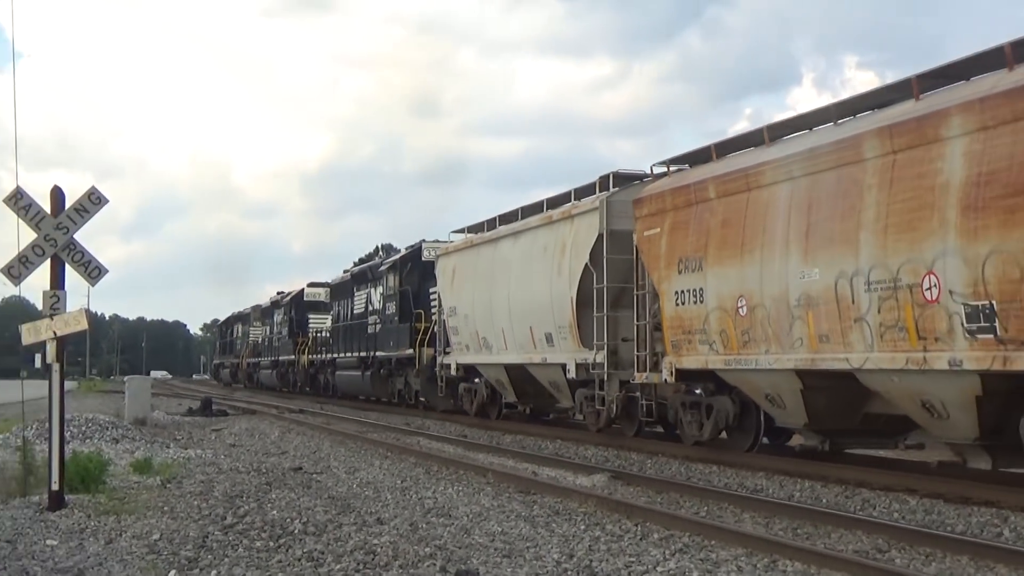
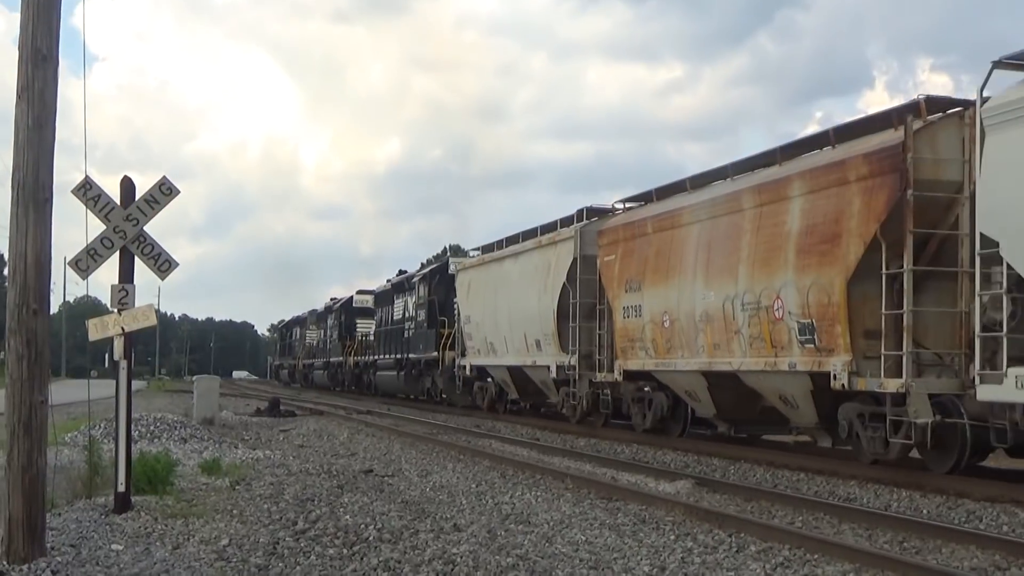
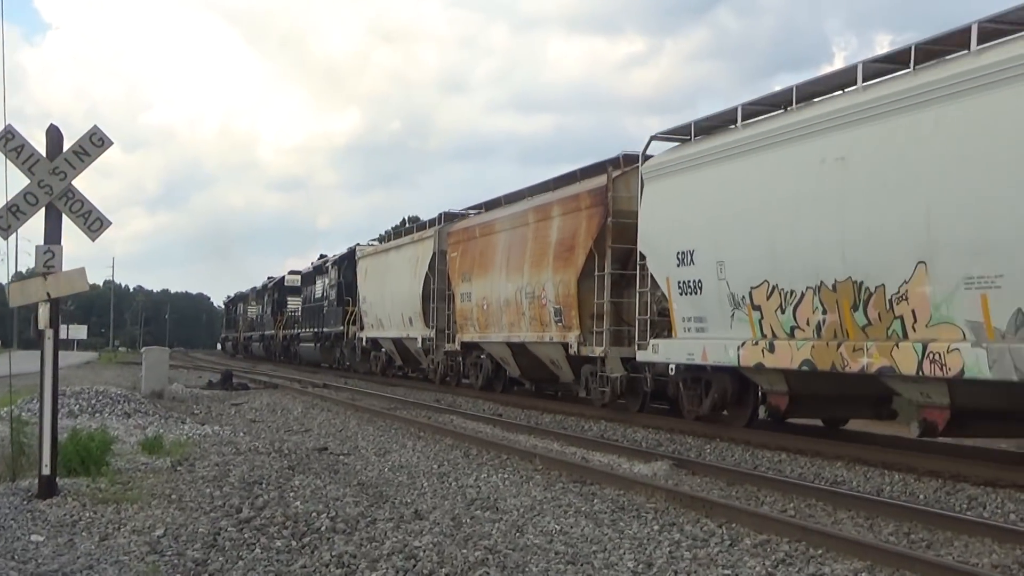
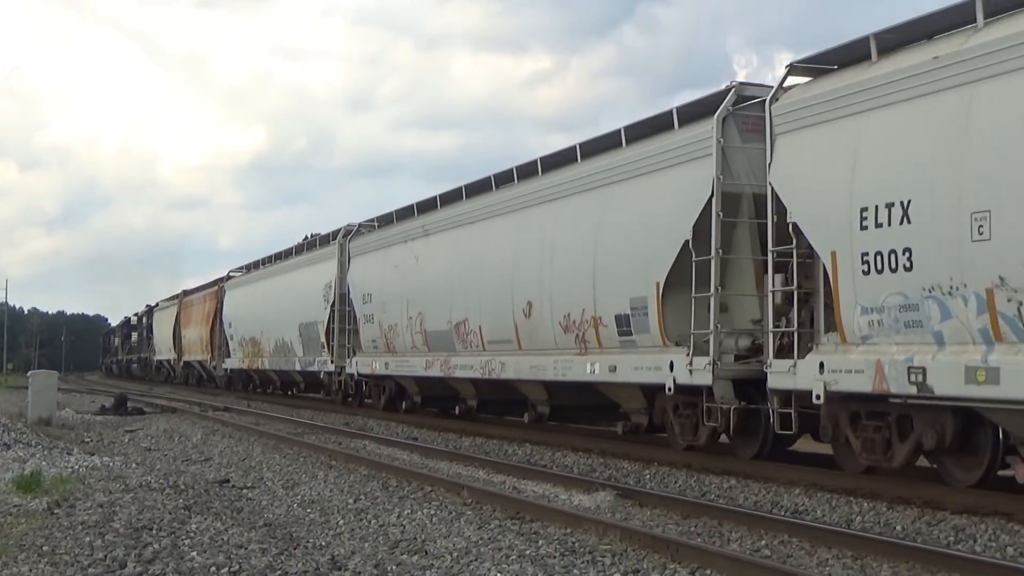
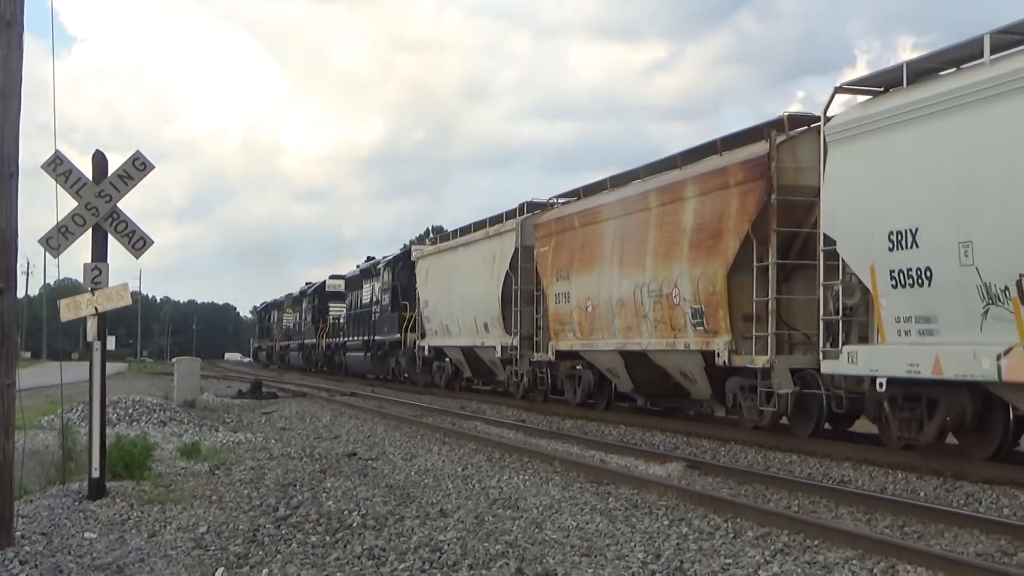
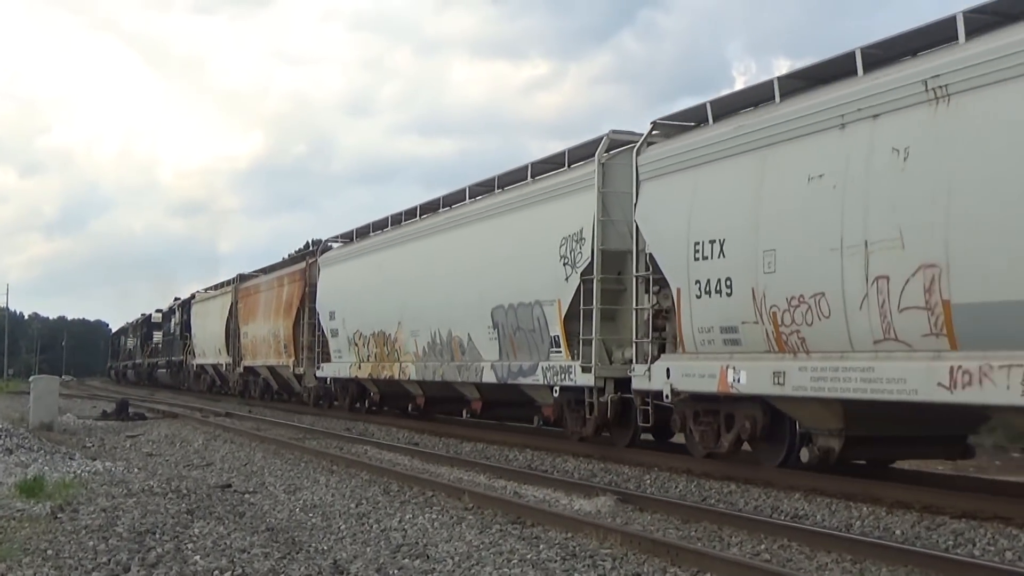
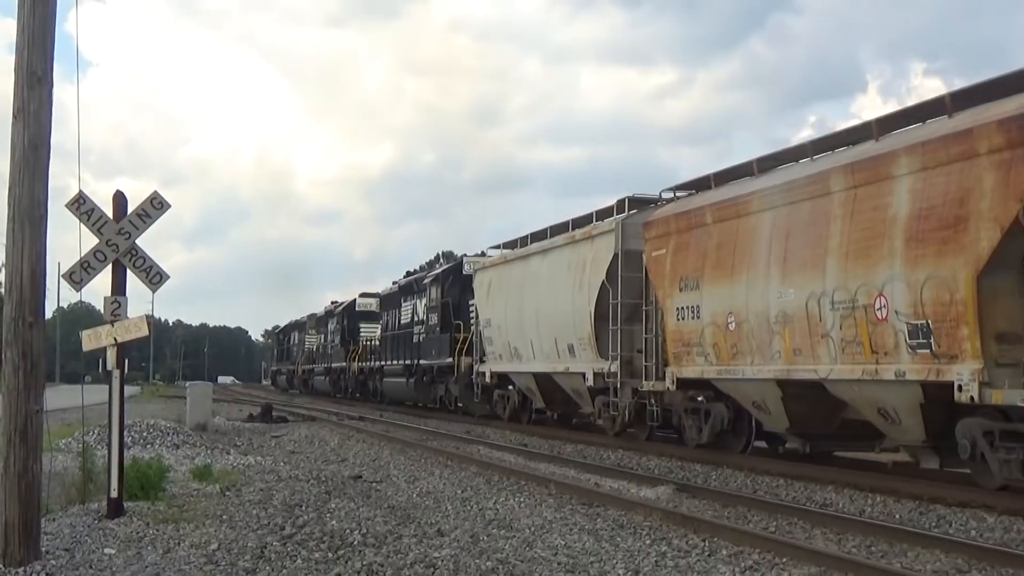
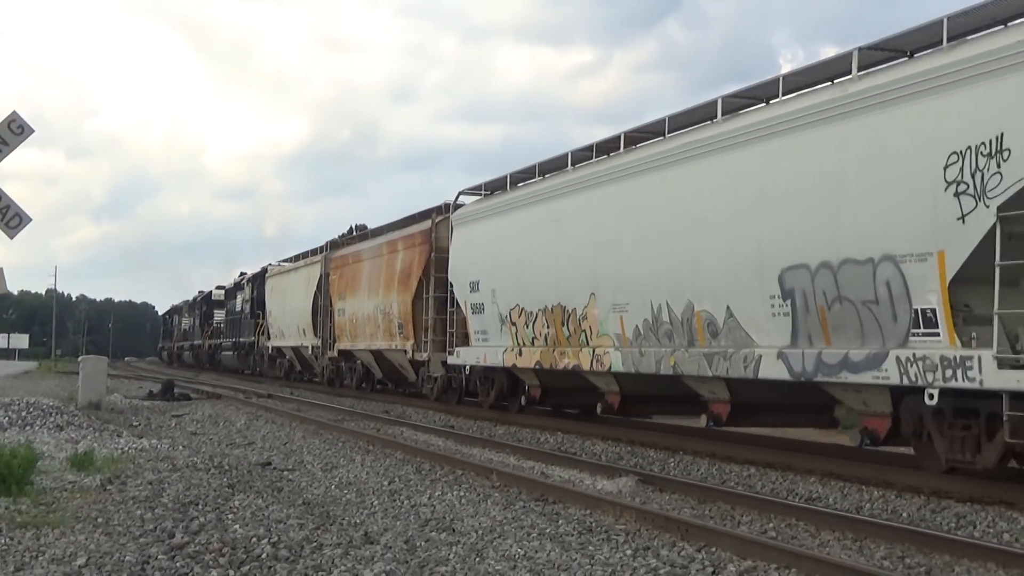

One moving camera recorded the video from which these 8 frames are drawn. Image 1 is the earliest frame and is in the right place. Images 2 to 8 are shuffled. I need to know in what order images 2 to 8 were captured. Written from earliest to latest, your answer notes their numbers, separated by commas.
7, 2, 5, 3, 8, 6, 4
